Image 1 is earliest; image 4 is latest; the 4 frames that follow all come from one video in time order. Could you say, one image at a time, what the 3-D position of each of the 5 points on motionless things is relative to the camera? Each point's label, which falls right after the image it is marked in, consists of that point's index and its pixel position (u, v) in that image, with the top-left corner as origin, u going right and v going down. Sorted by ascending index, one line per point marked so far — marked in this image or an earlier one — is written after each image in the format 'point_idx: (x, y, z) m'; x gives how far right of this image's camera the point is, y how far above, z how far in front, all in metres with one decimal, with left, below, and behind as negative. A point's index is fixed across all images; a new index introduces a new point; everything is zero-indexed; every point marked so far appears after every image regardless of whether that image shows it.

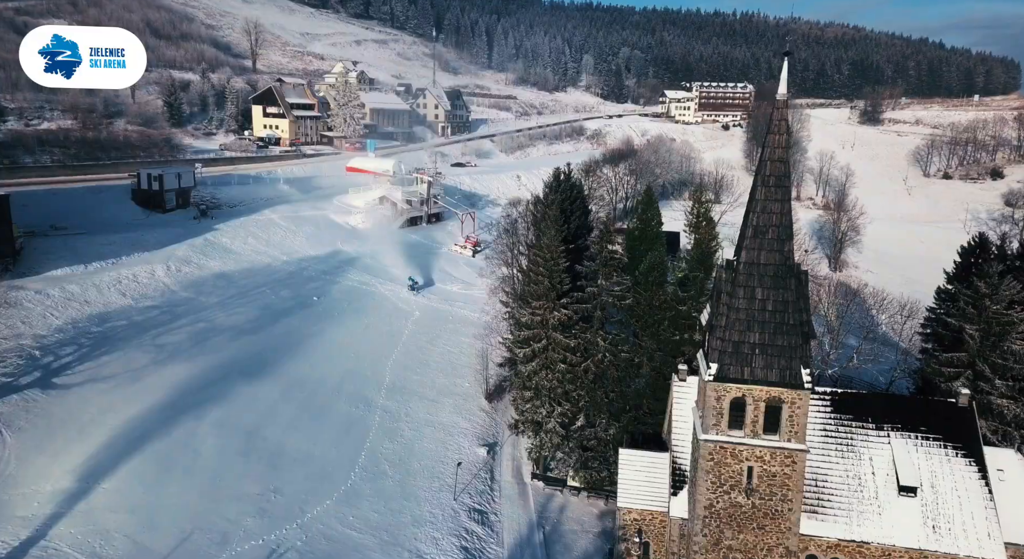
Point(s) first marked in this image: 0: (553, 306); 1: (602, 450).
0: (+1.2, -0.8, +18.6) m
1: (+2.6, -4.9, +18.3) m
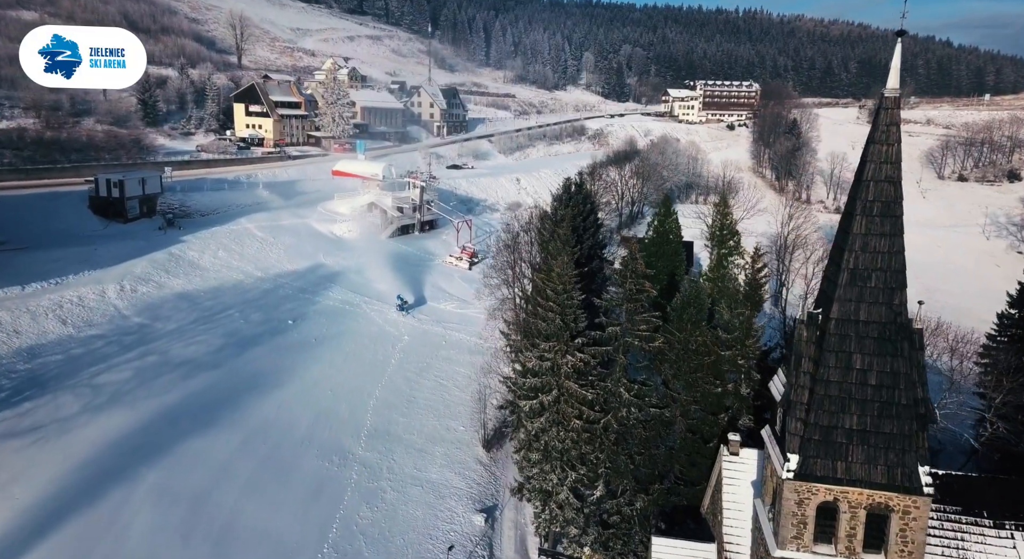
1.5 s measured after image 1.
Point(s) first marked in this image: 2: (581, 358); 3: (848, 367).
0: (+1.3, -1.7, +15.3) m
1: (+2.7, -5.8, +15.0) m
2: (+1.6, -1.9, +15.2) m
3: (+4.8, -1.2, +9.1) m
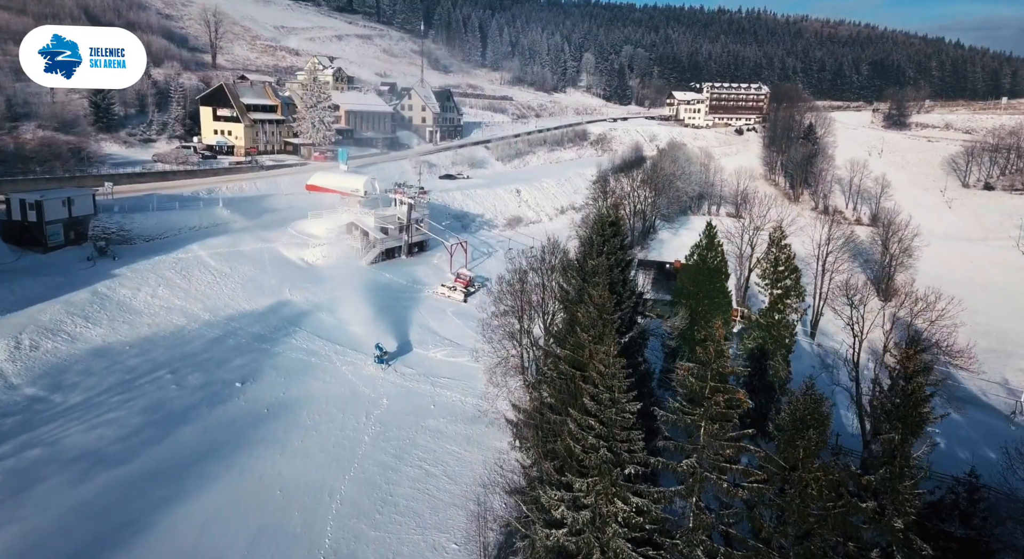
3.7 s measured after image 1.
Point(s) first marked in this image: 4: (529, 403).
0: (+1.6, -3.3, +9.9) m
1: (+2.9, -7.4, +9.6) m
2: (+1.9, -3.5, +9.8) m
3: (+5.1, -2.8, +3.7) m
4: (+0.4, -2.8, +15.7) m
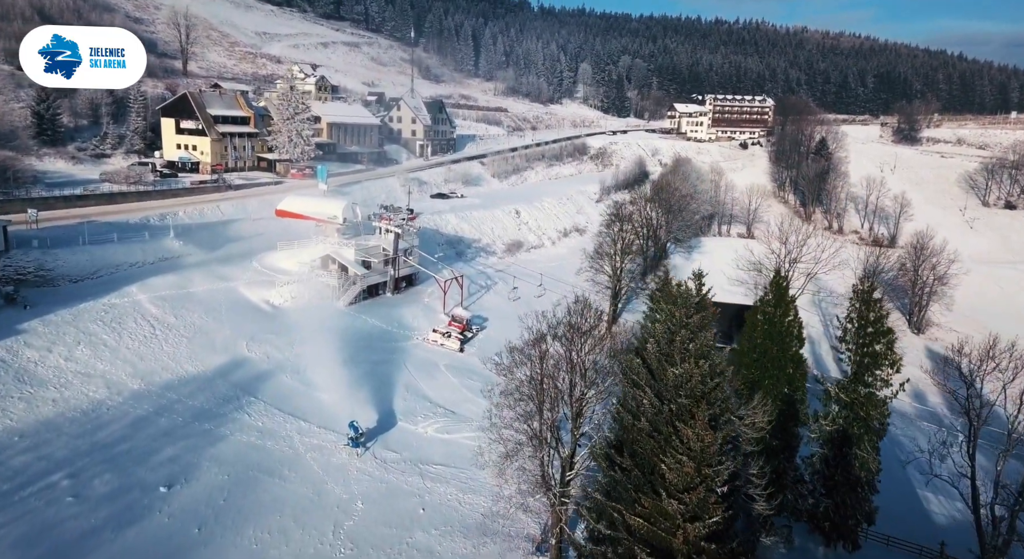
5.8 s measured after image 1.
0: (+2.1, -4.8, +4.9) m
1: (+3.5, -8.9, +4.5) m
2: (+2.5, -5.0, +4.8) m
3: (+5.7, -4.3, -1.2) m
4: (+0.8, -4.5, +10.7) m
